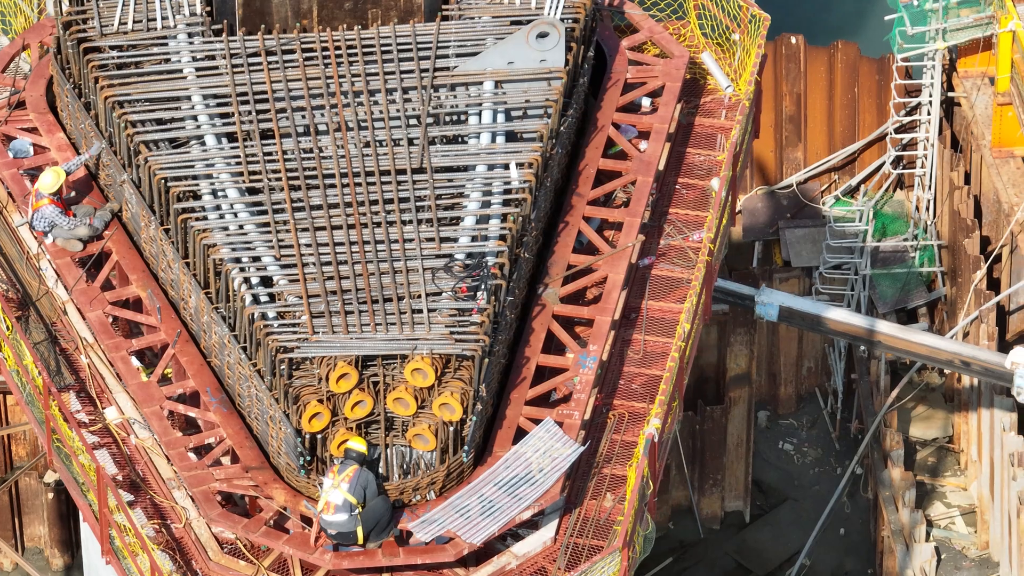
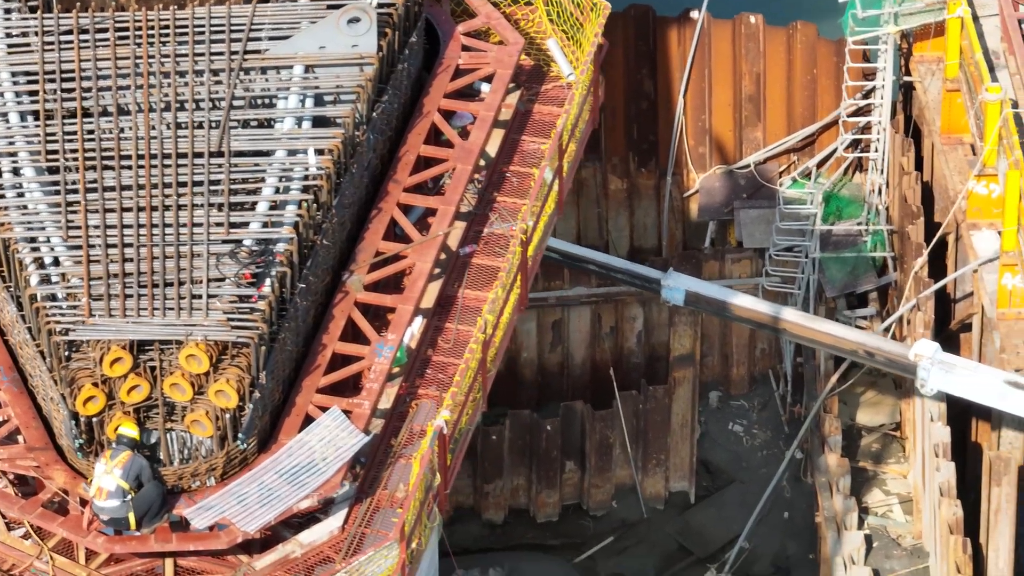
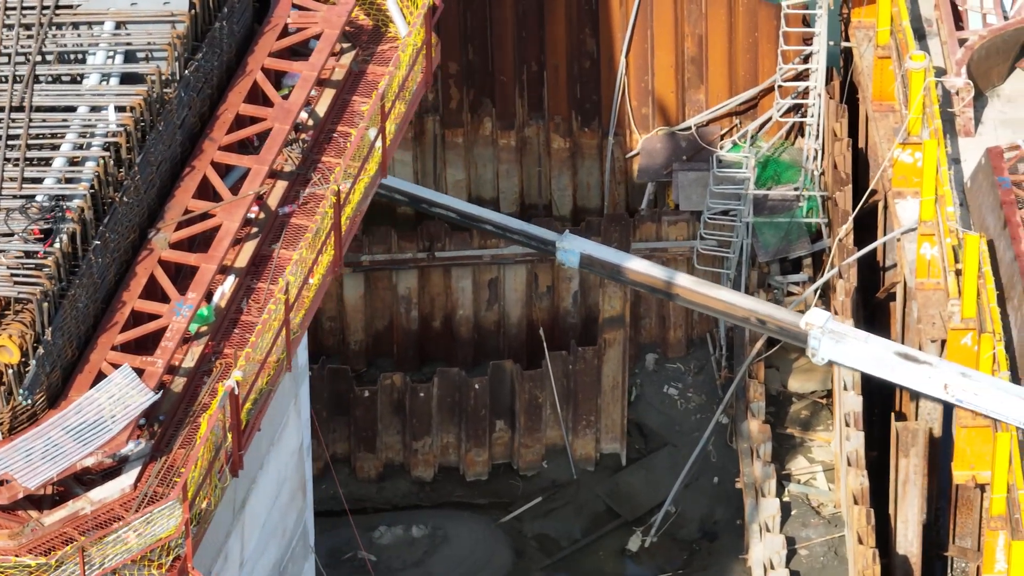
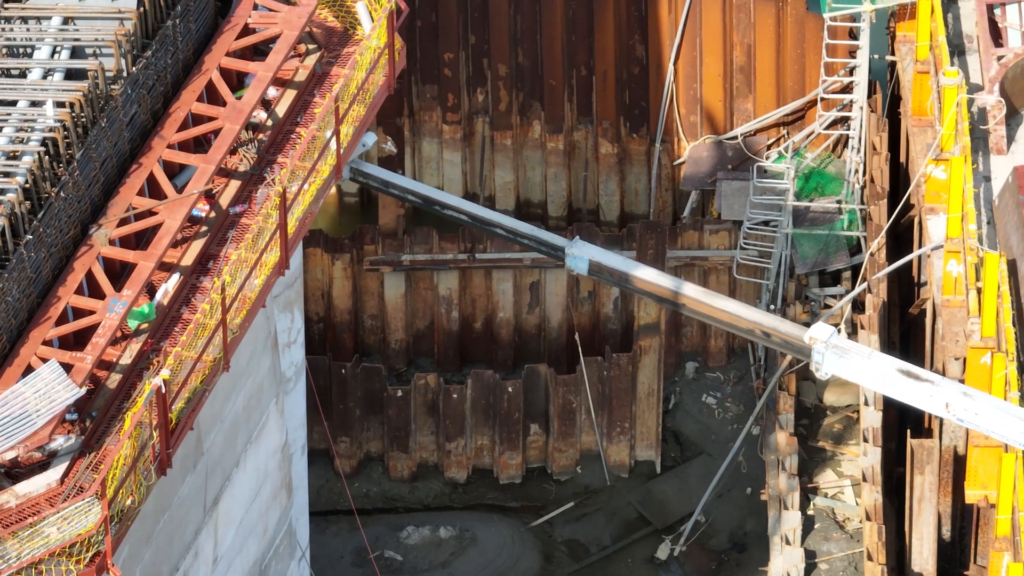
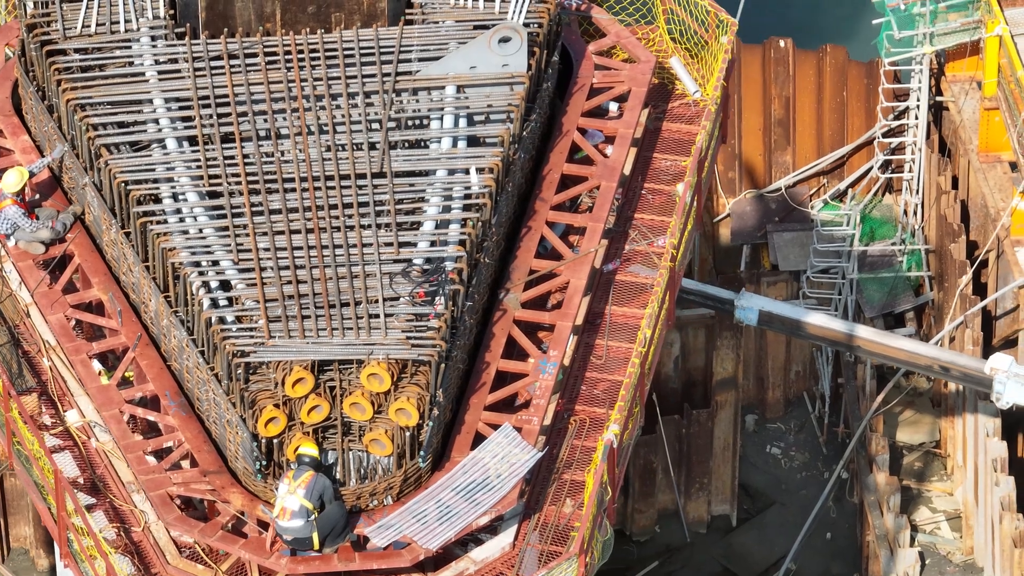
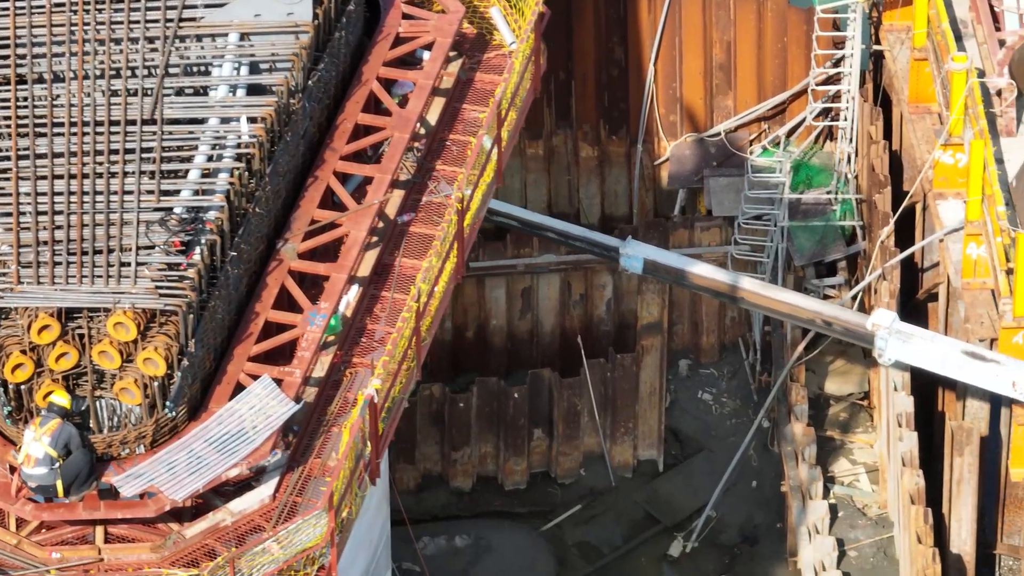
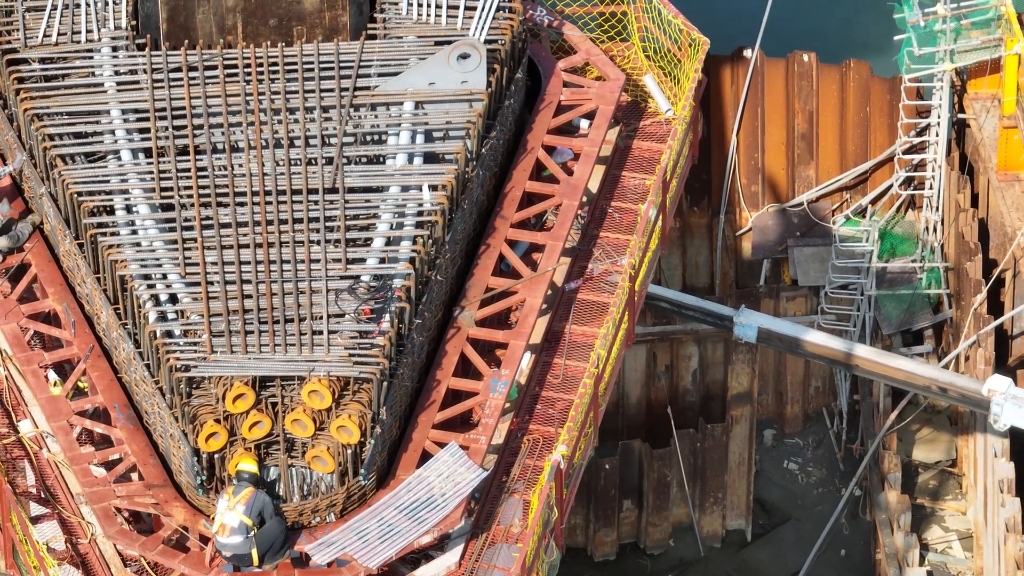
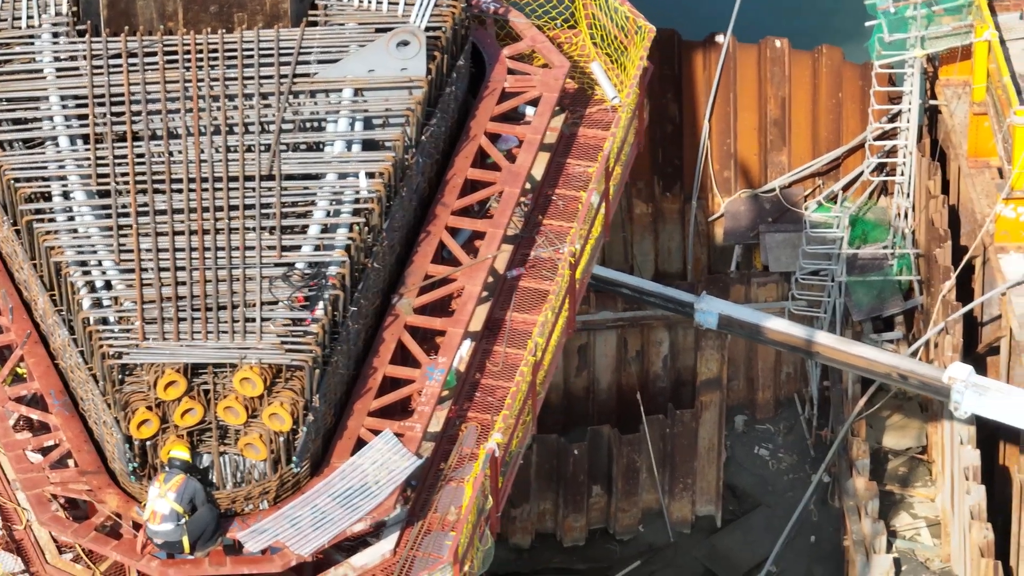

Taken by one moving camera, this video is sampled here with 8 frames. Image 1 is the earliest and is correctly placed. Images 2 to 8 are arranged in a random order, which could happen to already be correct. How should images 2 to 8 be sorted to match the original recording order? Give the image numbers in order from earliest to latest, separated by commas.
5, 7, 8, 2, 6, 3, 4
